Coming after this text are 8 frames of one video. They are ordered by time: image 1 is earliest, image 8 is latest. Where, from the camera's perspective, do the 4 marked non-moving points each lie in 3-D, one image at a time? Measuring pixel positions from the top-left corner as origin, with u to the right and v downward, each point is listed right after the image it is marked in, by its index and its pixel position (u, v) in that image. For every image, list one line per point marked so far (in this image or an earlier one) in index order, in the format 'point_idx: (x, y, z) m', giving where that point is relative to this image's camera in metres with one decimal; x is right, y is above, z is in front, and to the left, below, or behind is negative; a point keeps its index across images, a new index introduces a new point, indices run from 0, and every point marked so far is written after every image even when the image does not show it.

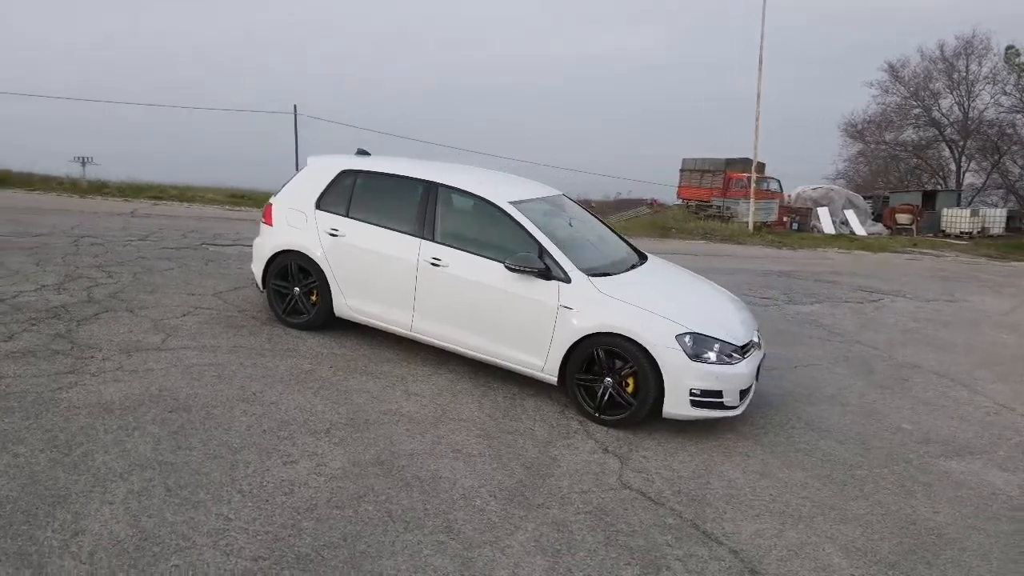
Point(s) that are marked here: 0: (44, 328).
0: (-3.2, -0.3, +5.0) m
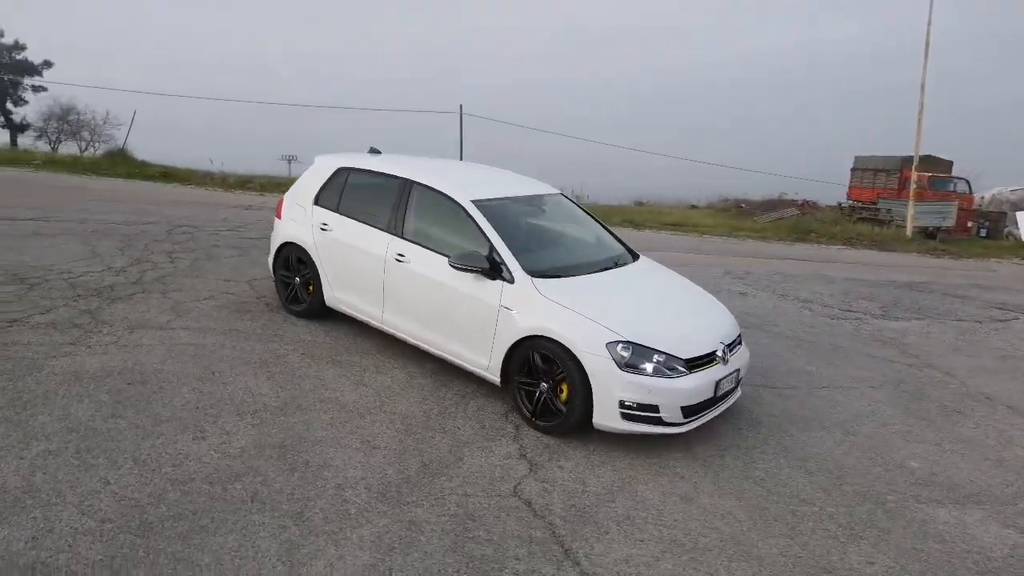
0: (-3.4, -0.1, +5.8) m
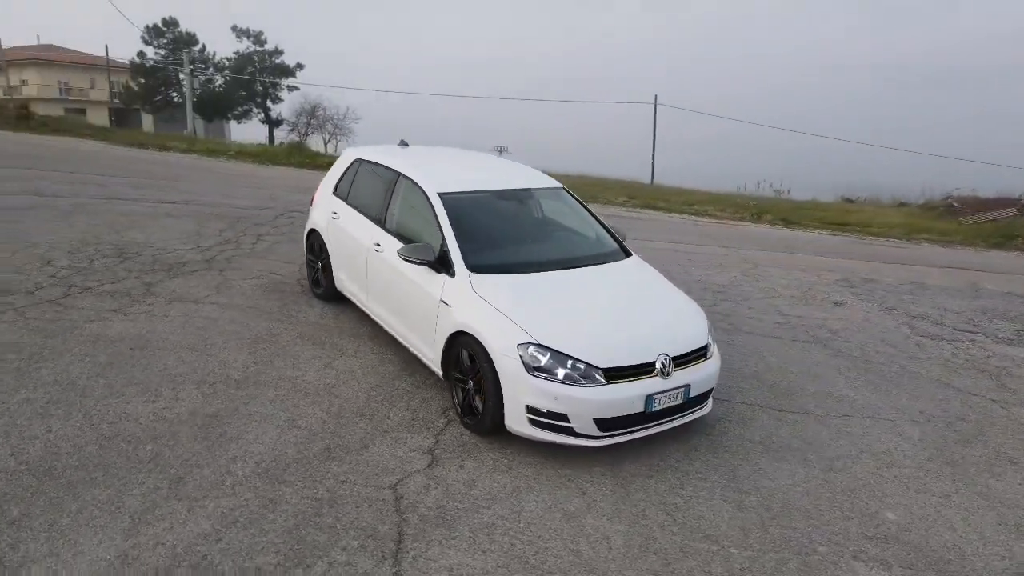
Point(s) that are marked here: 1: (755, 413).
0: (-3.3, +0.1, +6.6) m
1: (+1.6, -0.8, +4.9) m
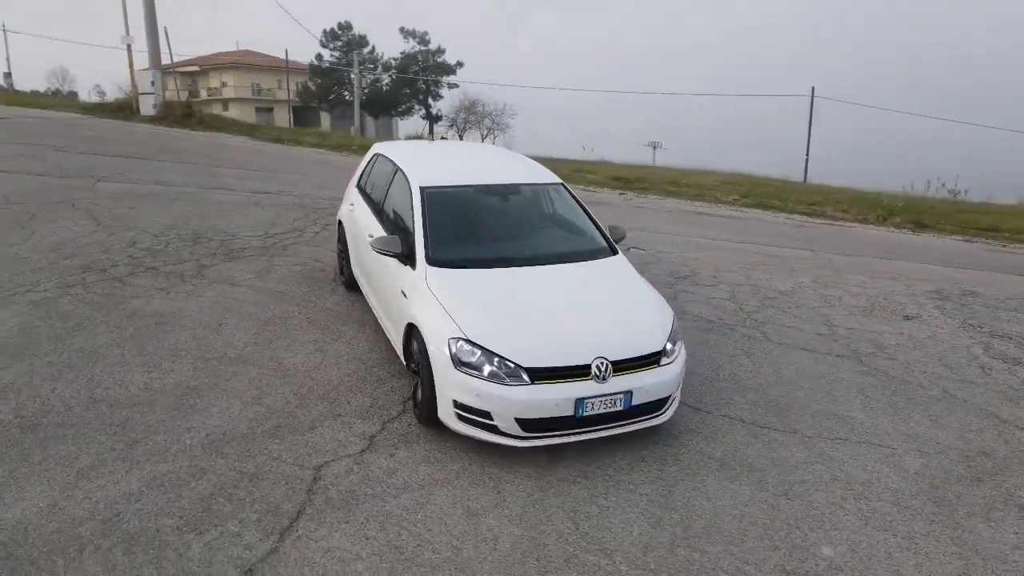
0: (-3.0, +0.3, +7.3) m
1: (+1.4, -0.9, +4.5) m
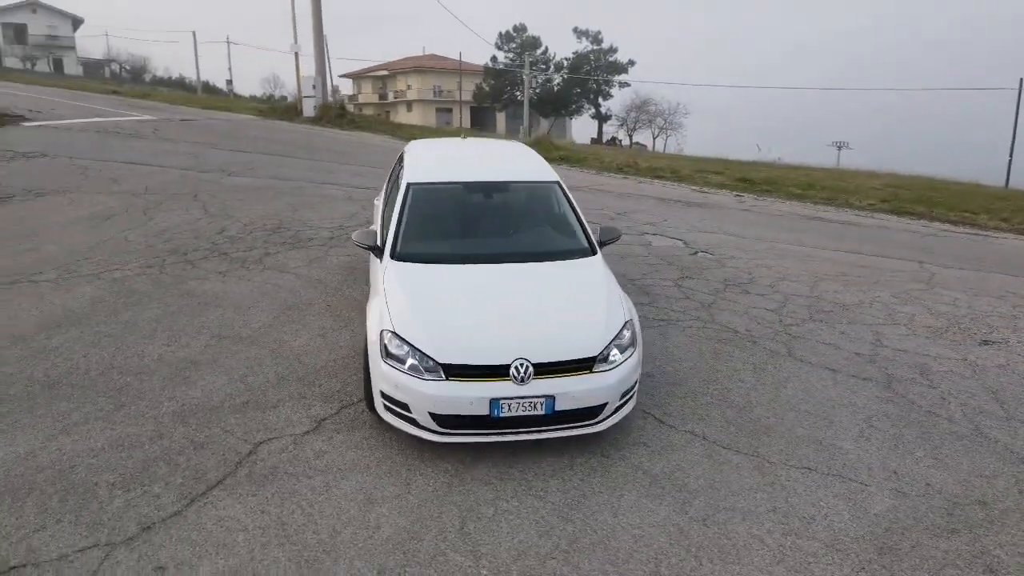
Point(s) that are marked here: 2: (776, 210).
0: (-2.6, +0.4, +7.9) m
1: (+1.0, -0.9, +4.3) m
2: (+4.7, +1.4, +13.0) m
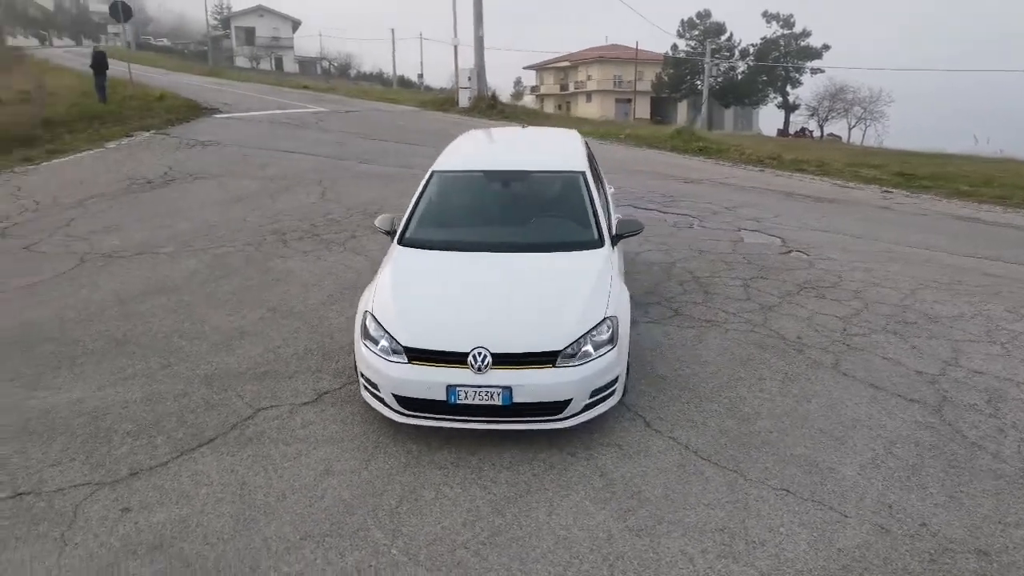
0: (-1.7, +0.6, +8.4) m
1: (+0.8, -0.9, +4.0) m
2: (+6.6, +1.3, +11.6) m
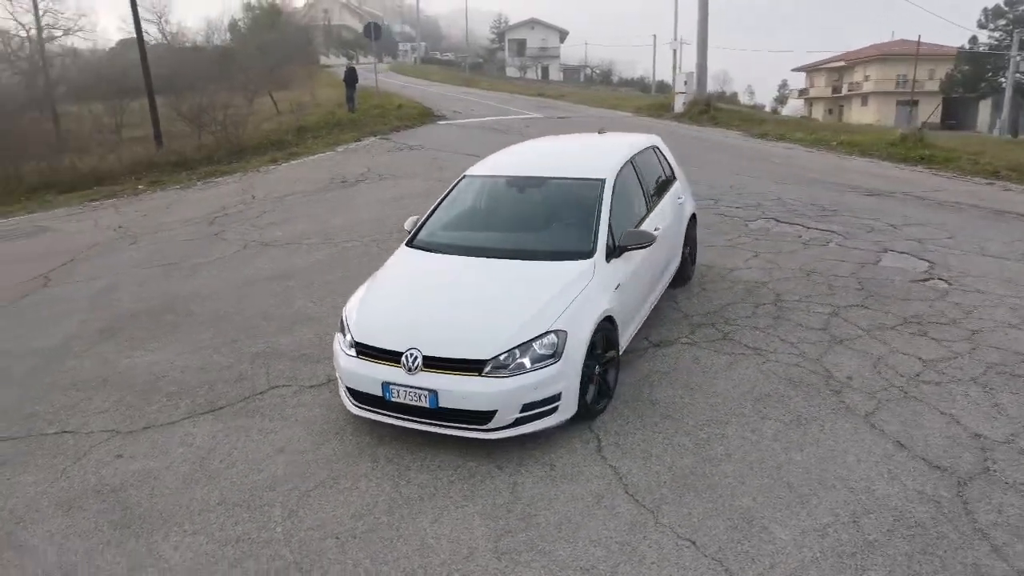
0: (-0.5, +0.6, +8.8) m
1: (+0.4, -1.0, +3.8) m
2: (+8.5, +0.6, +9.0) m
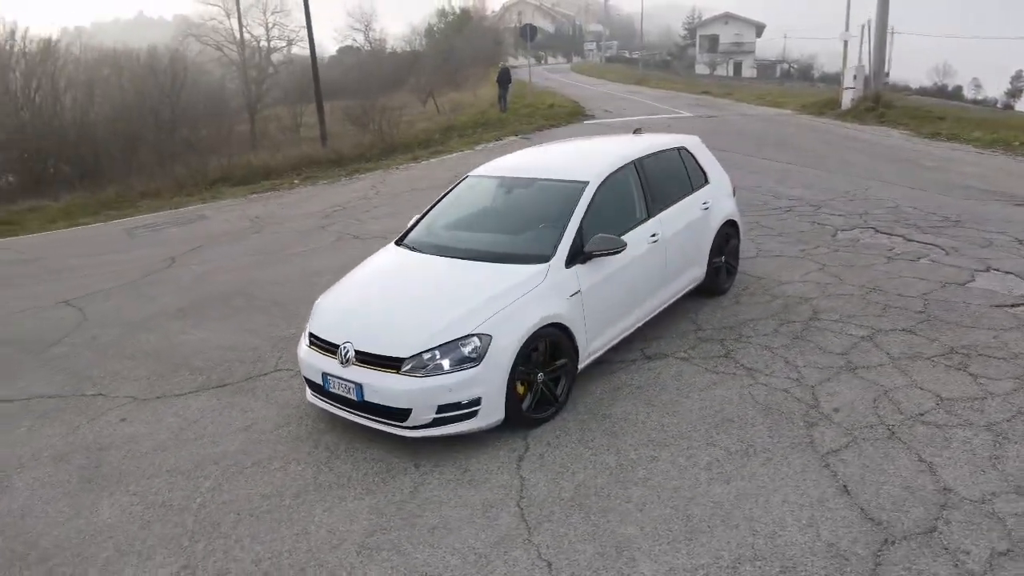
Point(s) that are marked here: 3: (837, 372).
0: (+0.4, +0.6, +8.7) m
1: (-0.1, -1.0, +3.7) m
2: (+9.0, +0.2, +6.8) m
3: (+2.1, -0.5, +4.7) m
